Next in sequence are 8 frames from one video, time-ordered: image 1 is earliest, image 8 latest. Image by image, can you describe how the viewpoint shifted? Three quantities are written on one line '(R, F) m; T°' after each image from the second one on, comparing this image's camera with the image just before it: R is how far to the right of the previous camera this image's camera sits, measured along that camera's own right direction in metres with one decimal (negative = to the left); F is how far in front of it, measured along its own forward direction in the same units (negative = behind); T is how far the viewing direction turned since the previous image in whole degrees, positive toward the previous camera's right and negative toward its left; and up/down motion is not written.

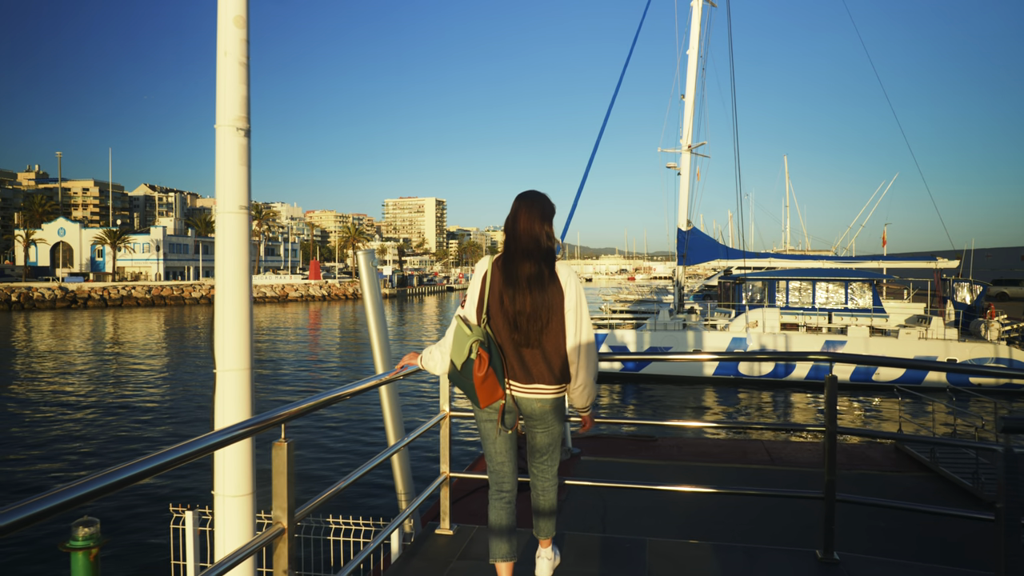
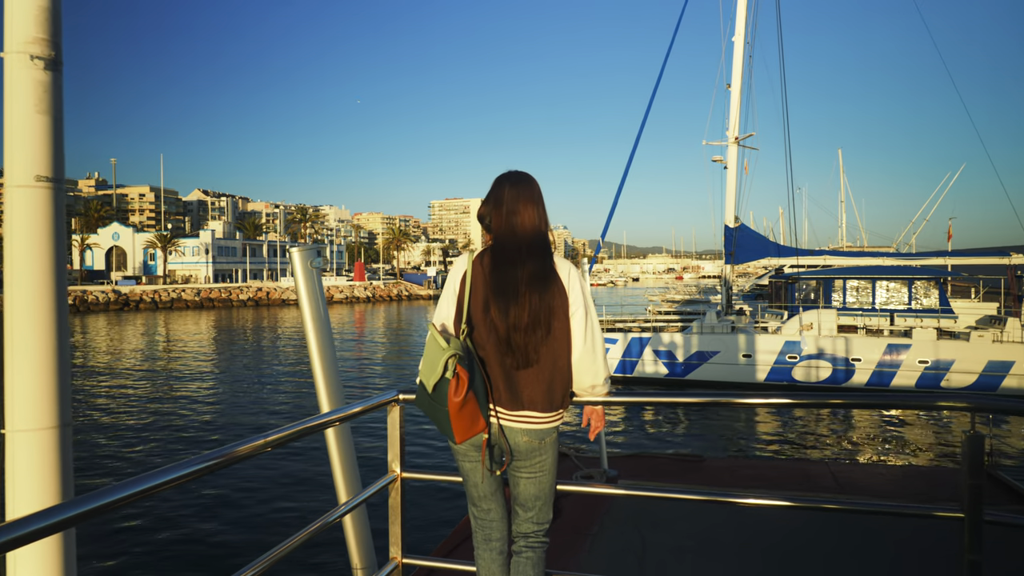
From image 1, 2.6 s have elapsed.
(+0.2, +0.8) m; -4°
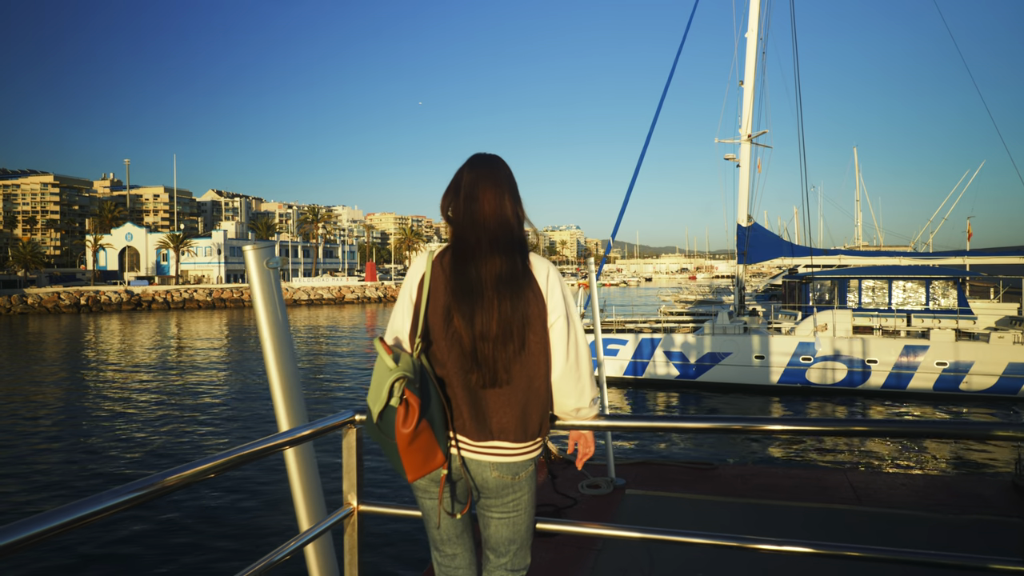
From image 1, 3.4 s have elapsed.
(+0.1, +0.3) m; -1°
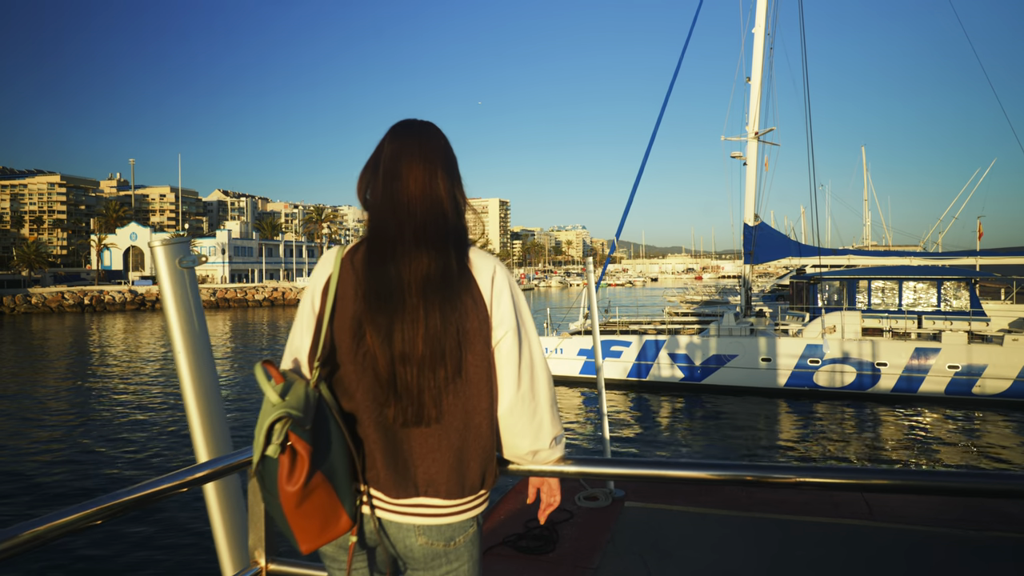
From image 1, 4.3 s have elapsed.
(+0.1, +0.4) m; -1°
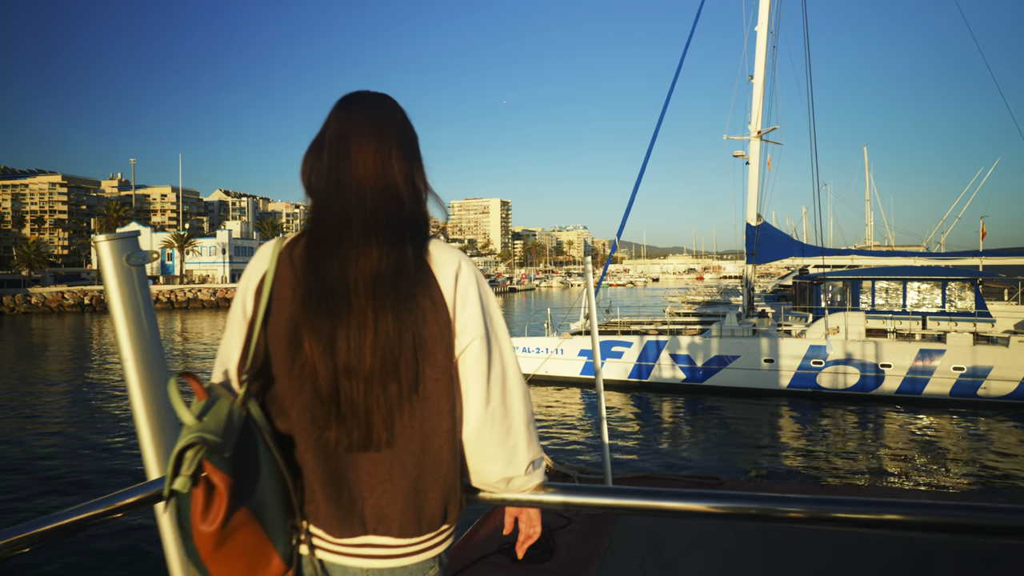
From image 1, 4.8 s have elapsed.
(+0.1, +0.2) m; 0°
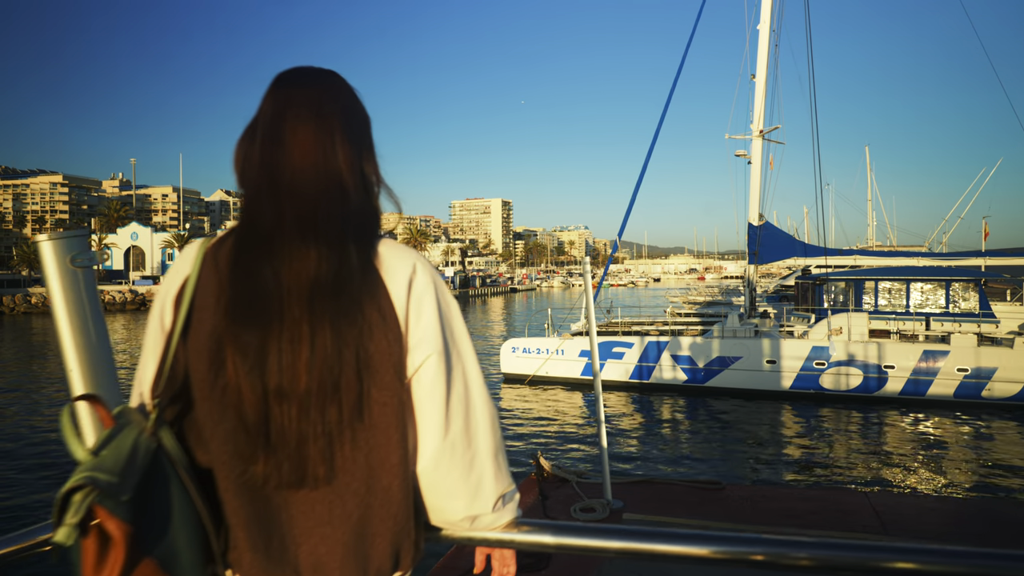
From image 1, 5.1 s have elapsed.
(0.0, +0.2) m; 0°
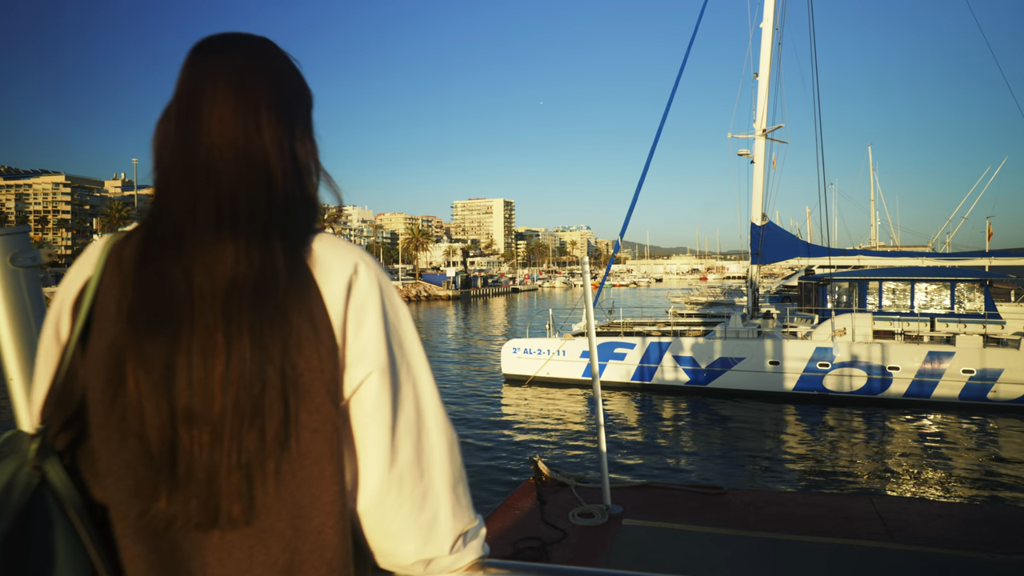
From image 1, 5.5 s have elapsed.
(0.0, +0.1) m; 0°
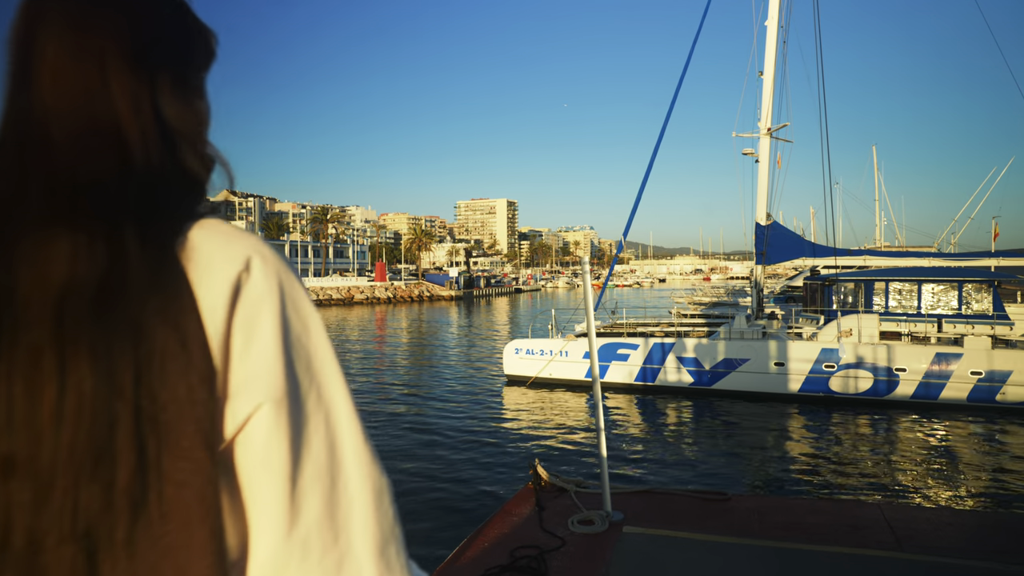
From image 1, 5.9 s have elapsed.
(0.0, +0.2) m; 0°
